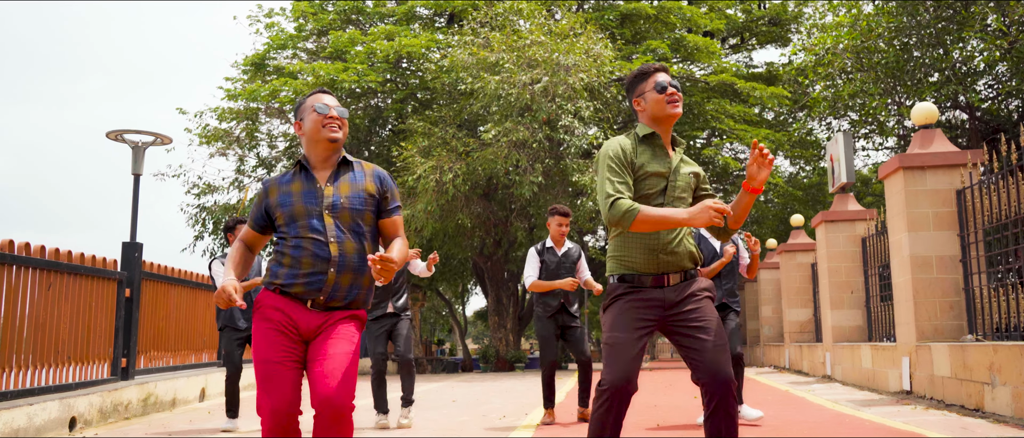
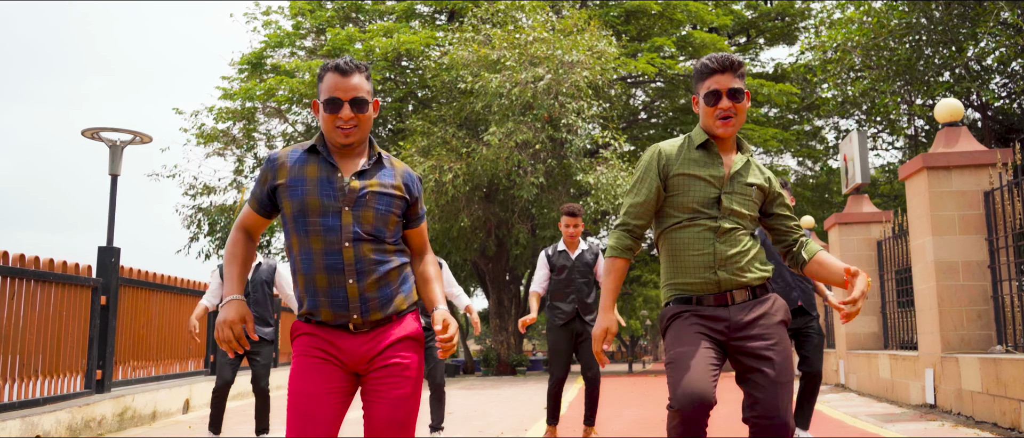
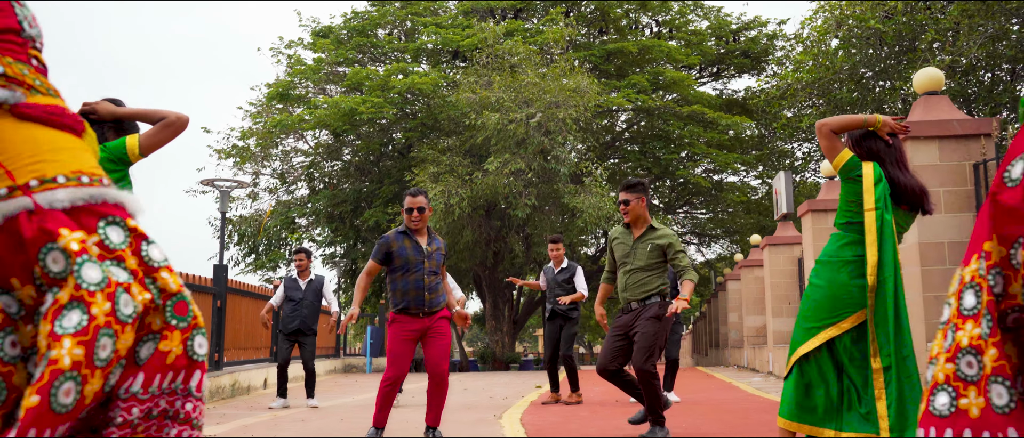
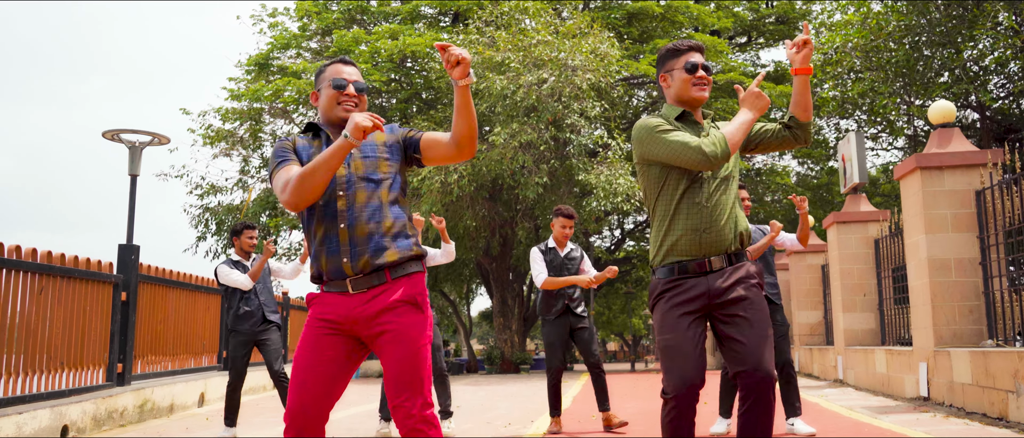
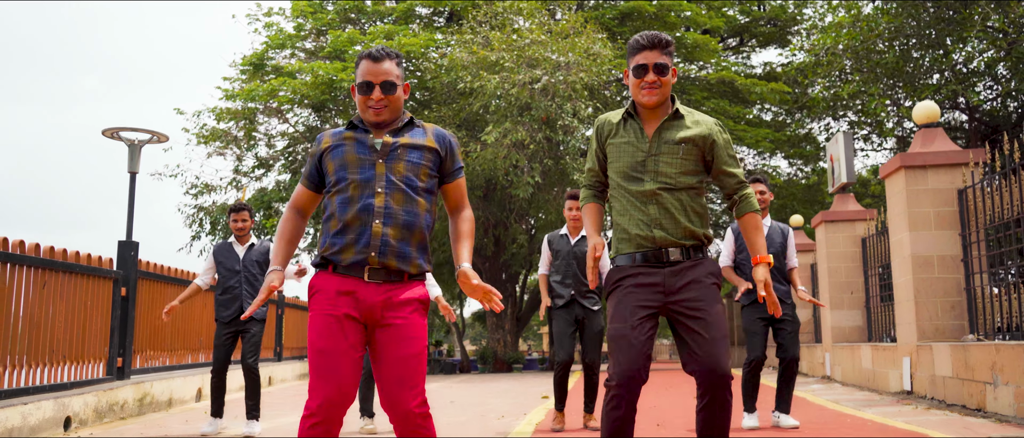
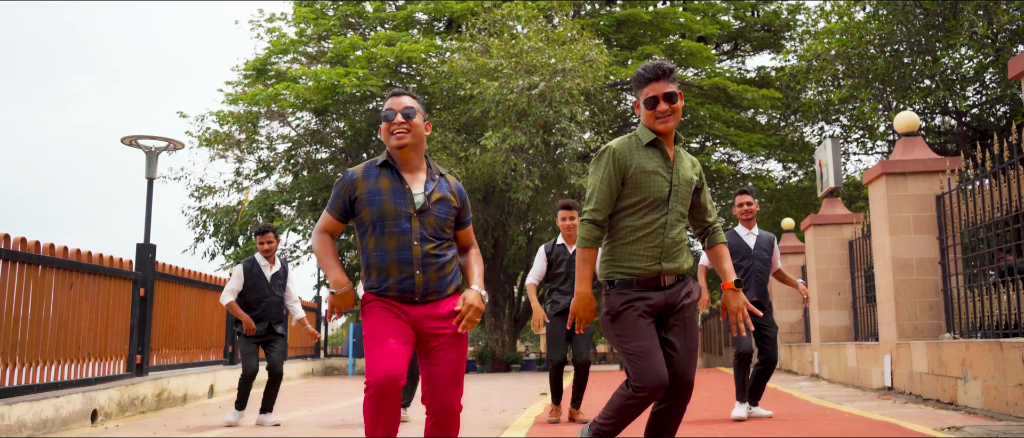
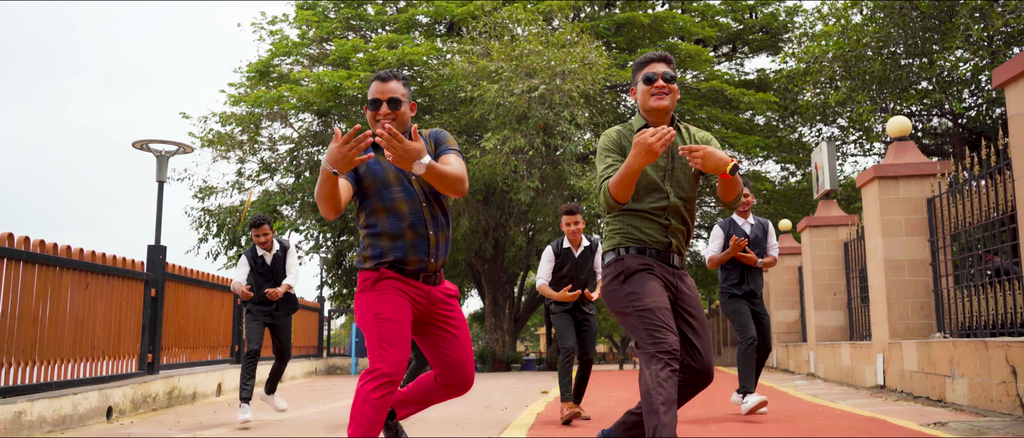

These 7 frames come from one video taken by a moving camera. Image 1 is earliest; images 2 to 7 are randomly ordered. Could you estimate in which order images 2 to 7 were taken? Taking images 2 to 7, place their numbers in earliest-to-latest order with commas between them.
4, 2, 5, 6, 7, 3
